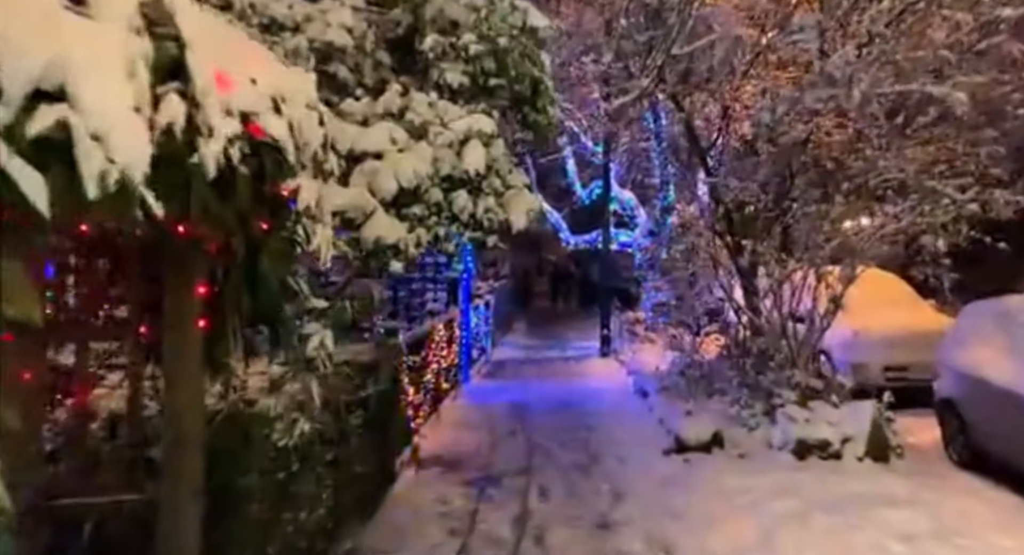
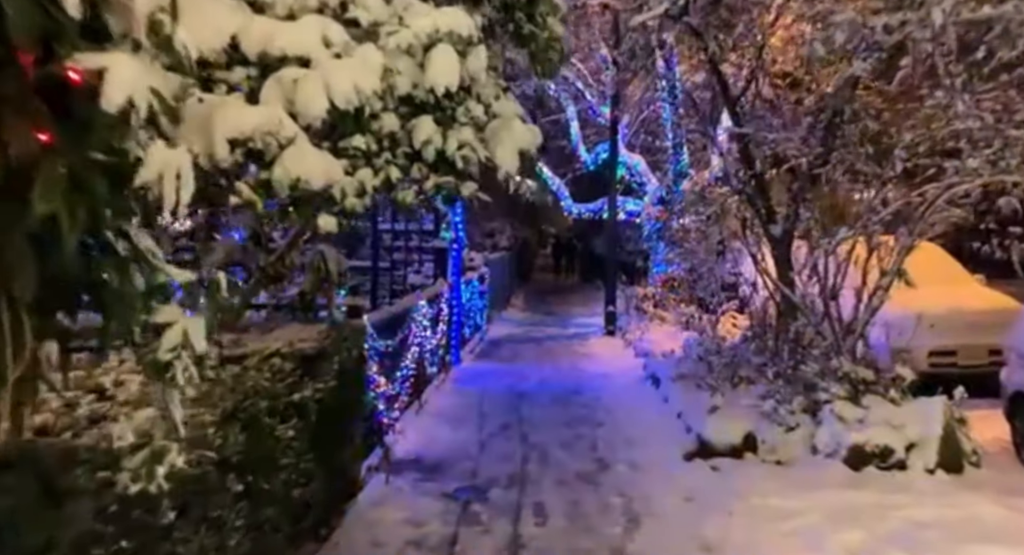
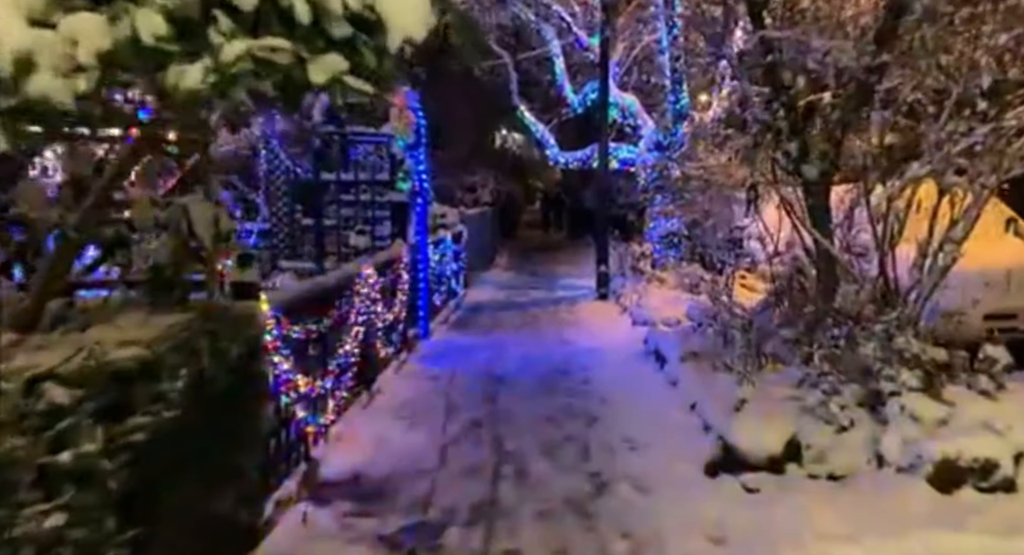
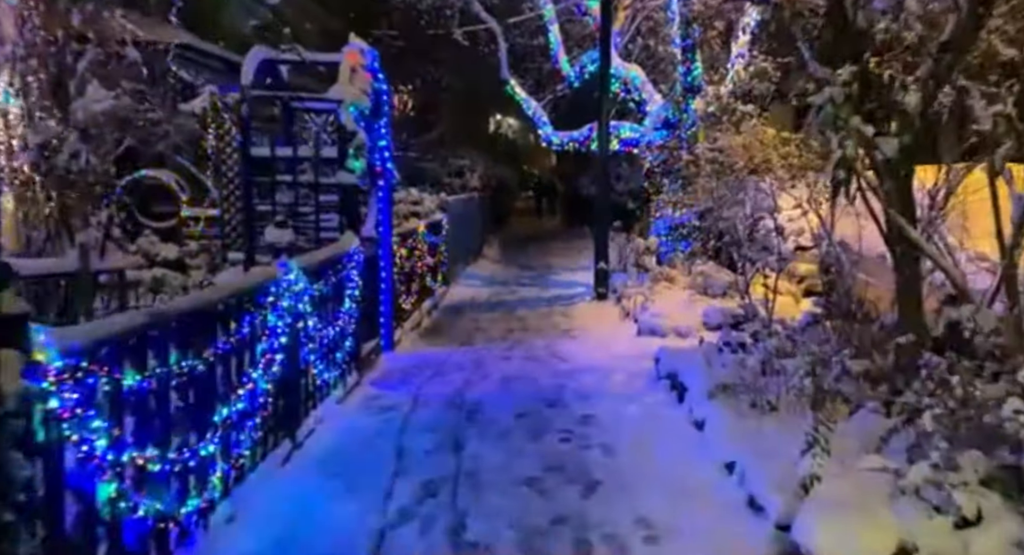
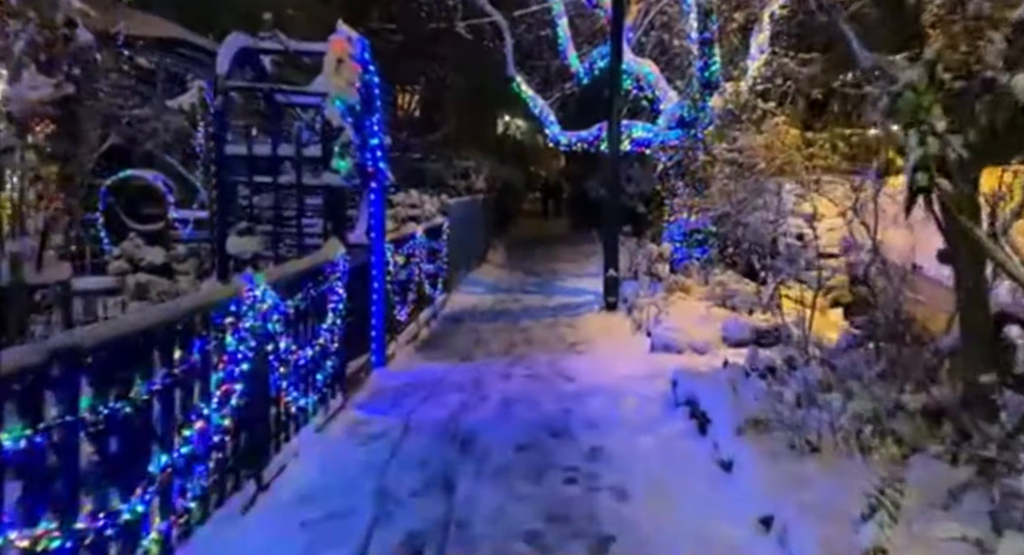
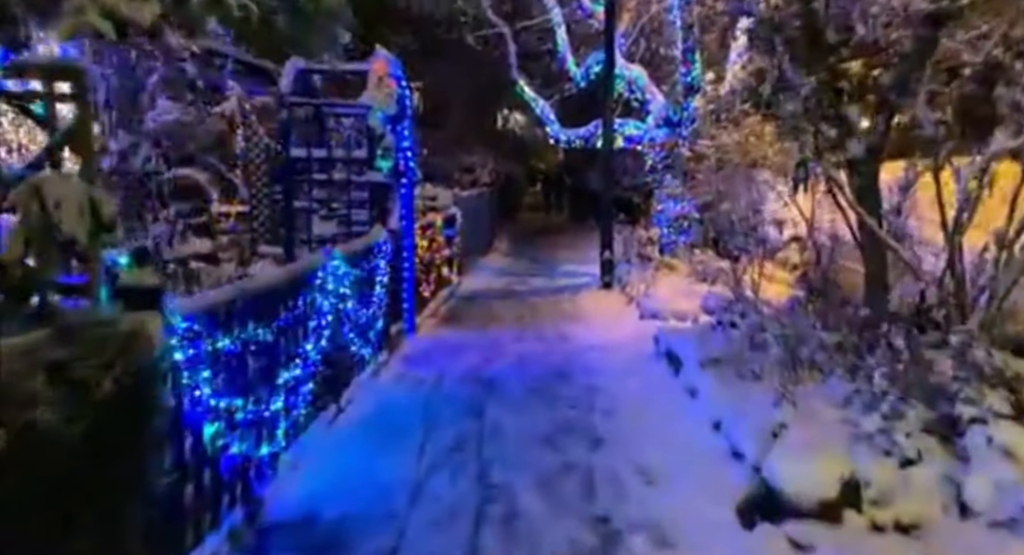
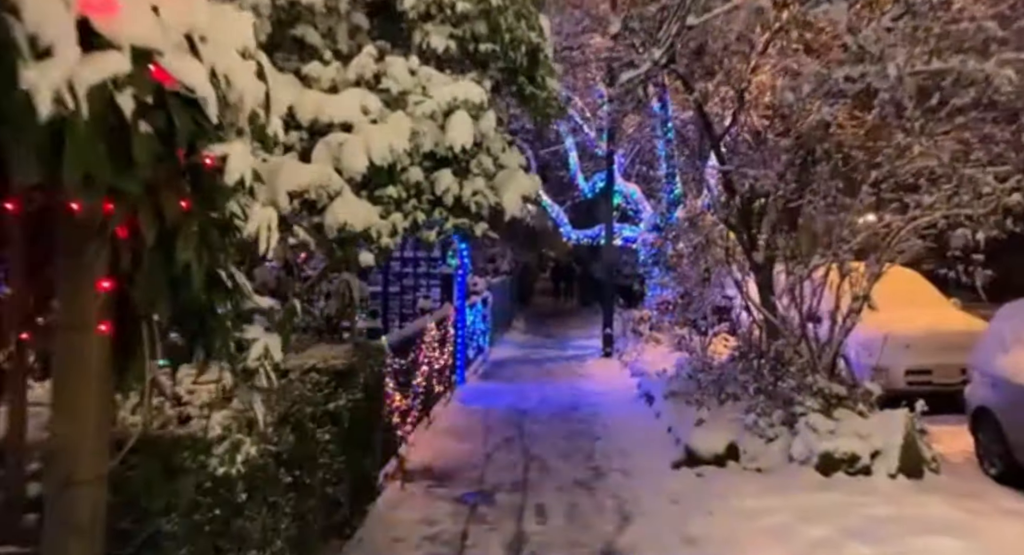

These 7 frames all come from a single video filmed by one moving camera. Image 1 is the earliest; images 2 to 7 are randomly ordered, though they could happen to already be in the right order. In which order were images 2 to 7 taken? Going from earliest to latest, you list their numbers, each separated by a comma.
7, 2, 3, 6, 4, 5
